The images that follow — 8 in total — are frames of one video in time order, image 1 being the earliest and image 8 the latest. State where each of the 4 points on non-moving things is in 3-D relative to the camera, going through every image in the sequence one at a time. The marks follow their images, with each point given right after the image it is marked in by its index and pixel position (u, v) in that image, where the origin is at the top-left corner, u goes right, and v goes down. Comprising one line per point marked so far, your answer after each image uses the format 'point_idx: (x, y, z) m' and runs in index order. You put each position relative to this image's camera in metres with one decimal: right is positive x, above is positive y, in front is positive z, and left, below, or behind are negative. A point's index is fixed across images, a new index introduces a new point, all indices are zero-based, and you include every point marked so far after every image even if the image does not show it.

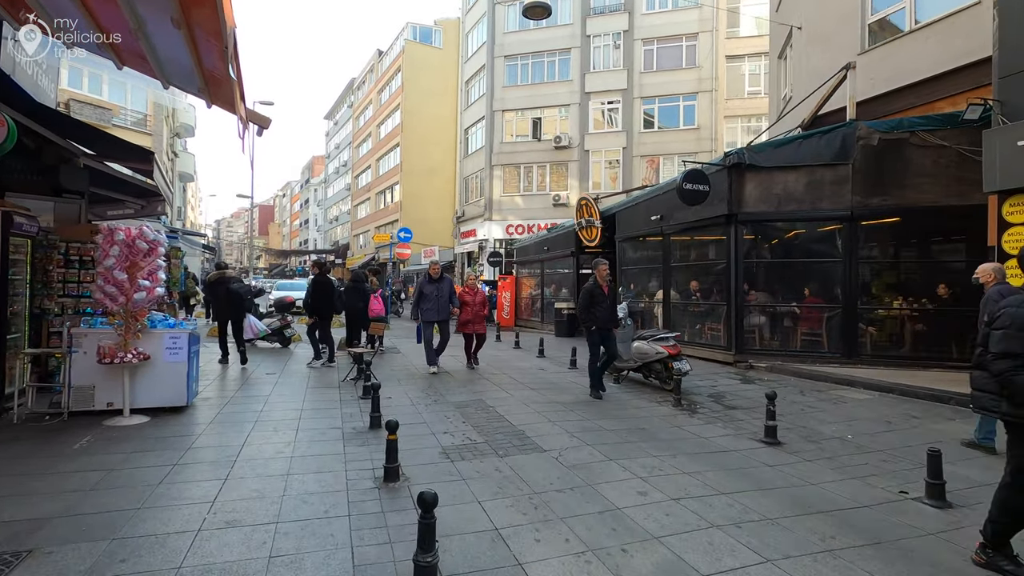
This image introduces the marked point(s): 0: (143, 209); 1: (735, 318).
0: (-7.0, +1.5, +10.1) m
1: (+4.6, -0.6, +11.1) m
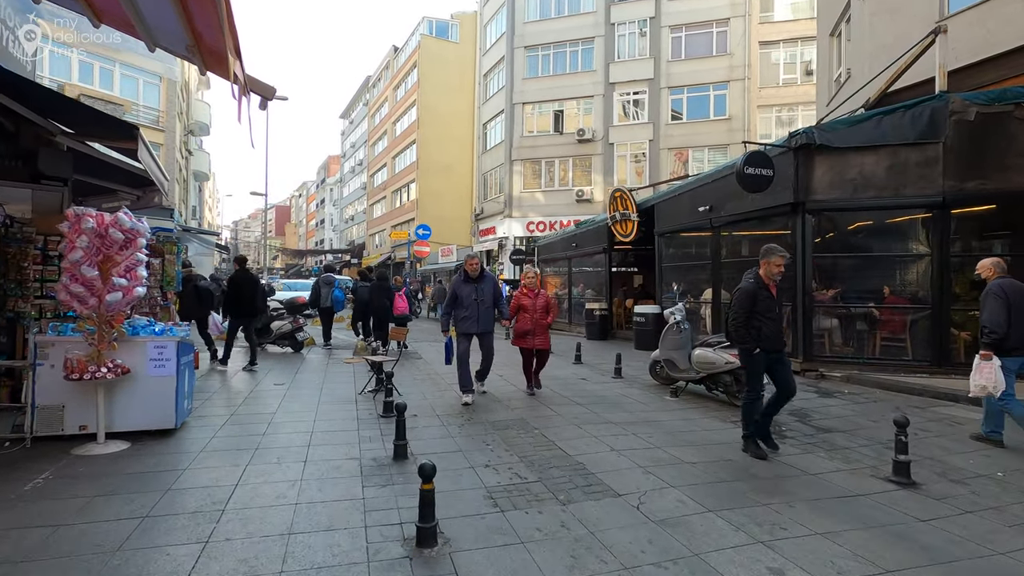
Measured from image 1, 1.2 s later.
0: (-6.3, +1.5, +9.1) m
1: (+5.3, -0.6, +9.7) m
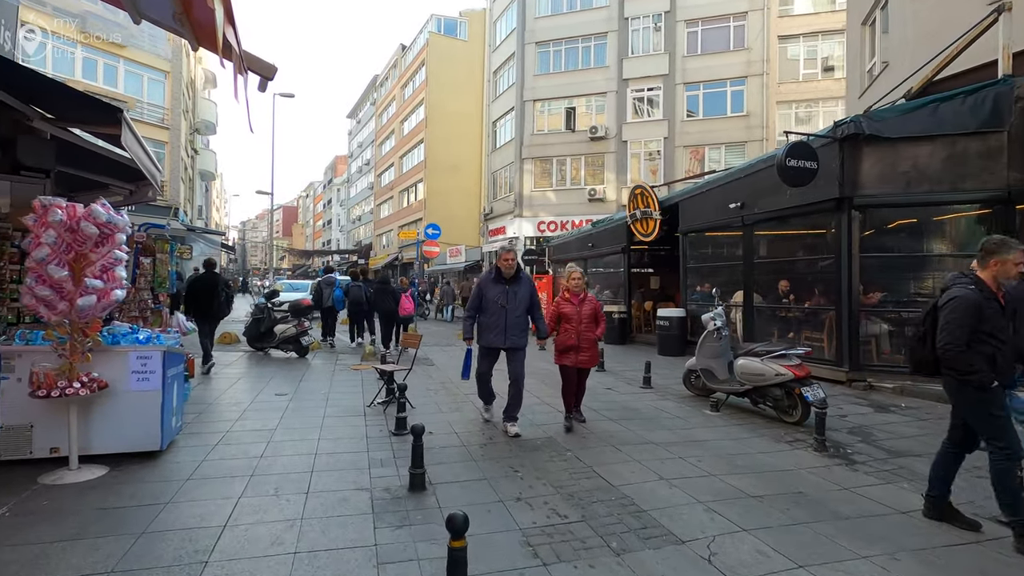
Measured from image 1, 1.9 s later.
0: (-6.0, +1.5, +8.4) m
1: (+5.6, -0.7, +9.0) m
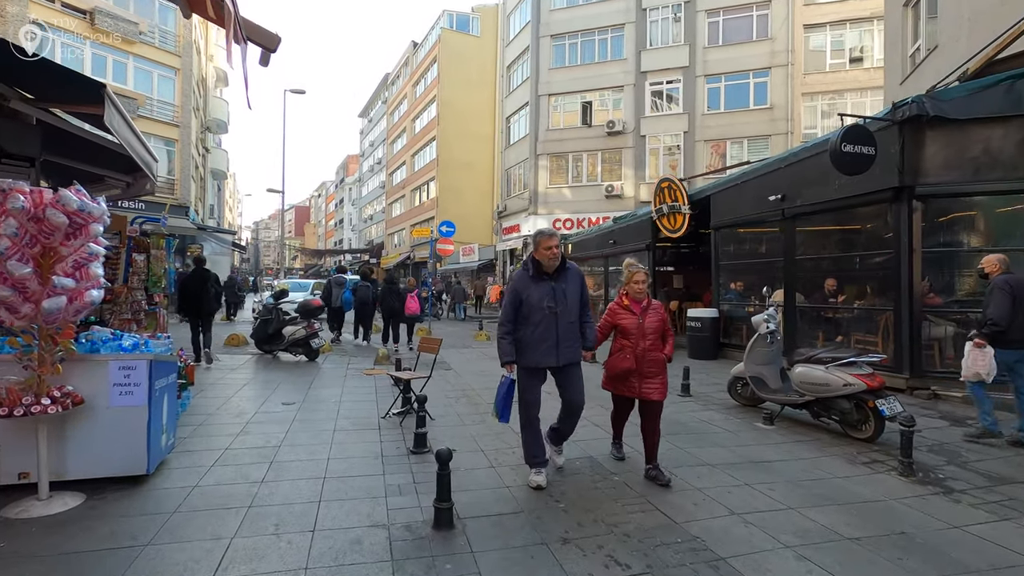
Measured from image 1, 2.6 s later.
0: (-5.6, +1.5, +7.9) m
1: (+6.0, -0.6, +8.1) m
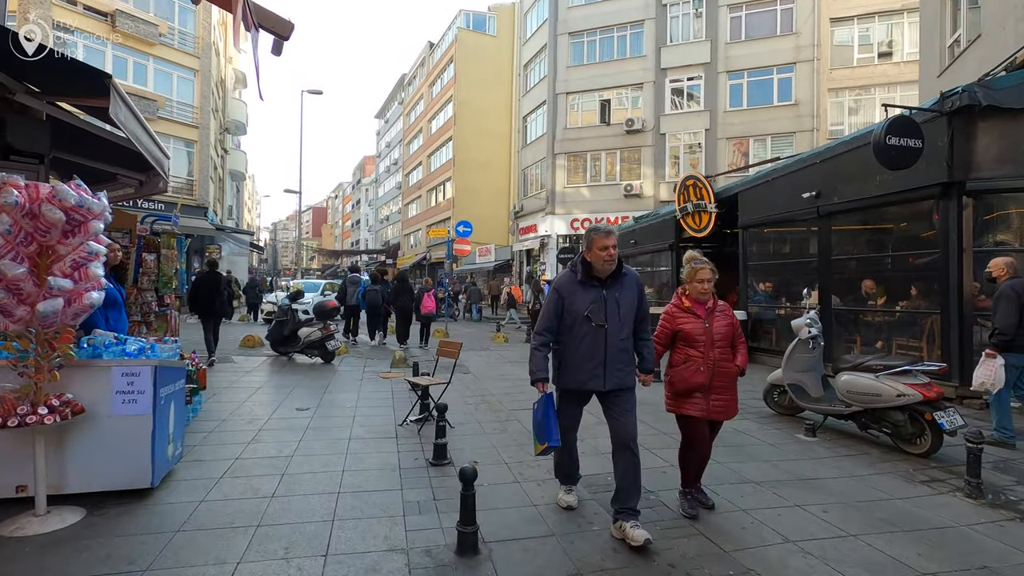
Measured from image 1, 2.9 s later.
0: (-5.3, +1.5, +7.7) m
1: (+6.3, -0.7, +7.6) m
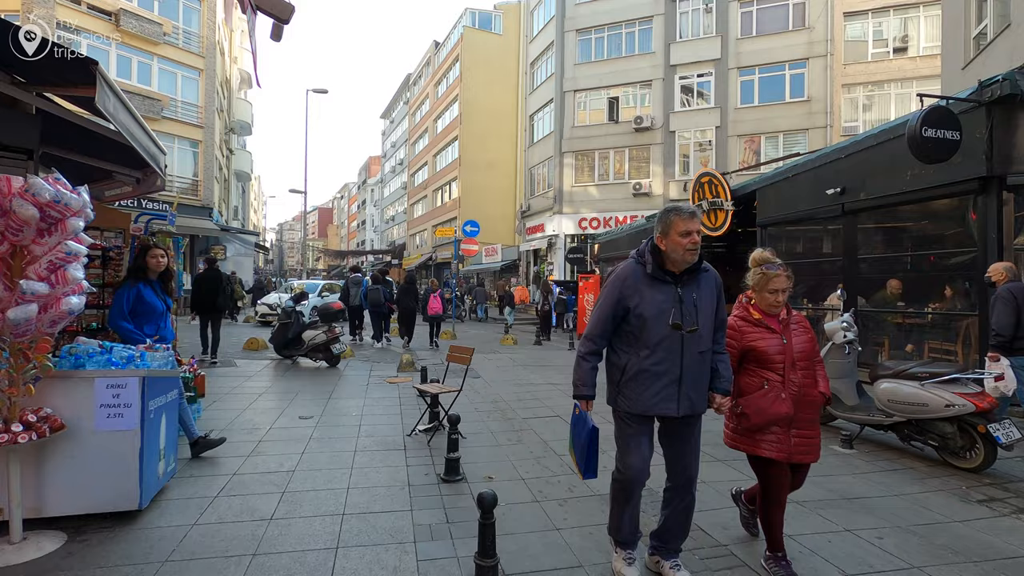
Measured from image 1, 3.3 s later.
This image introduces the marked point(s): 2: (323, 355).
0: (-5.1, +1.4, +7.4) m
1: (+6.5, -0.7, +7.2) m
2: (-3.7, -1.3, +10.4) m
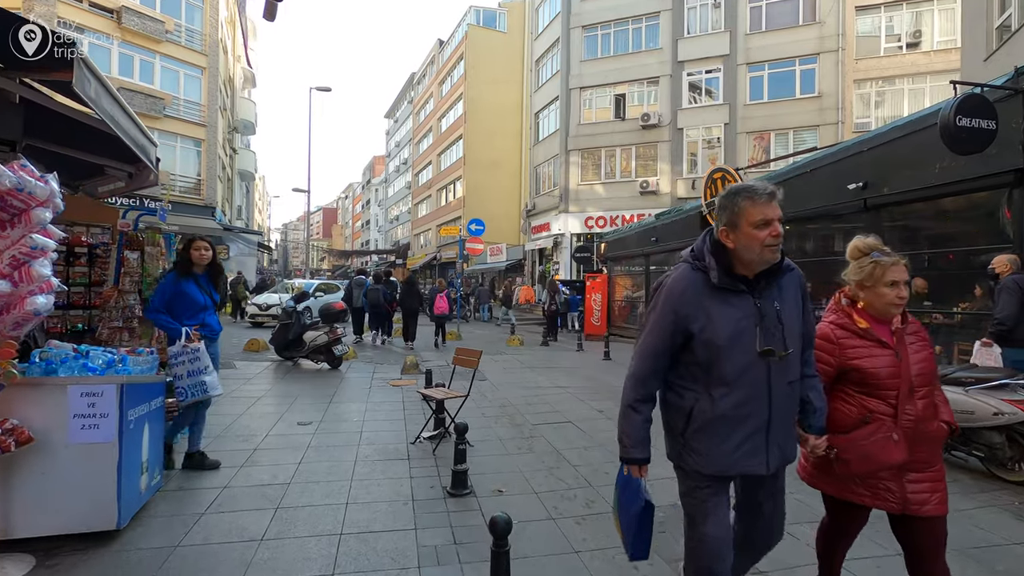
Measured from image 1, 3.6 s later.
0: (-5.0, +1.4, +7.0) m
1: (+6.6, -0.6, +6.8) m
2: (-3.5, -1.3, +10.1) m
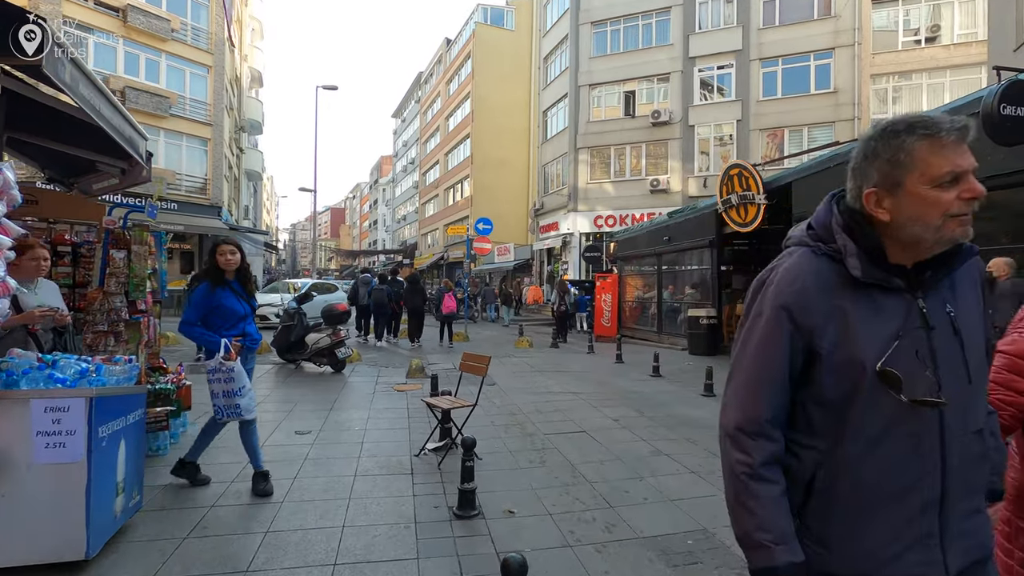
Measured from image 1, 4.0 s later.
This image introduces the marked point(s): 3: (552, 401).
0: (-4.9, +1.4, +6.7) m
1: (+6.7, -0.7, +6.3) m
2: (-3.4, -1.3, +9.8) m
3: (+0.6, -1.6, +7.6) m
